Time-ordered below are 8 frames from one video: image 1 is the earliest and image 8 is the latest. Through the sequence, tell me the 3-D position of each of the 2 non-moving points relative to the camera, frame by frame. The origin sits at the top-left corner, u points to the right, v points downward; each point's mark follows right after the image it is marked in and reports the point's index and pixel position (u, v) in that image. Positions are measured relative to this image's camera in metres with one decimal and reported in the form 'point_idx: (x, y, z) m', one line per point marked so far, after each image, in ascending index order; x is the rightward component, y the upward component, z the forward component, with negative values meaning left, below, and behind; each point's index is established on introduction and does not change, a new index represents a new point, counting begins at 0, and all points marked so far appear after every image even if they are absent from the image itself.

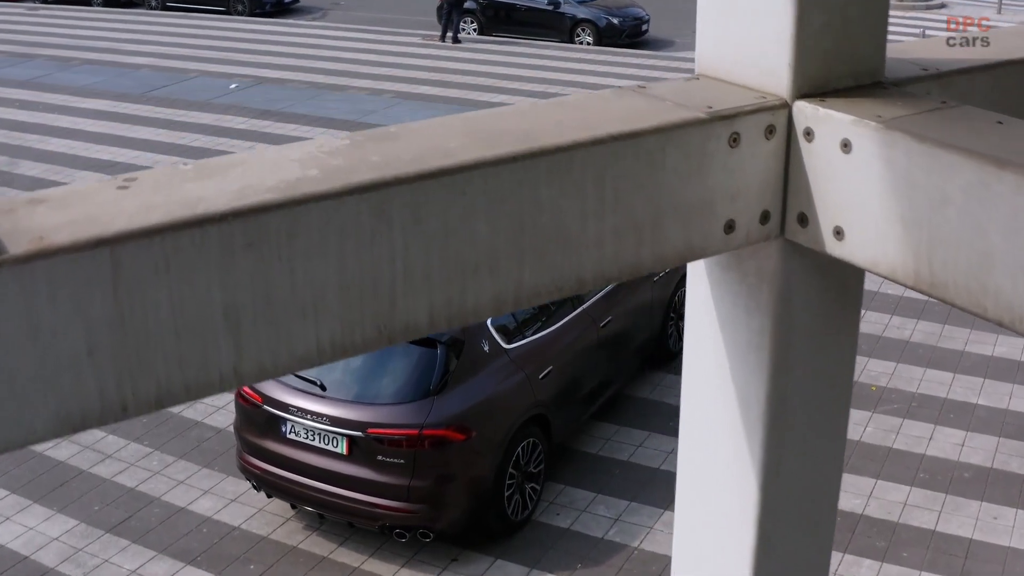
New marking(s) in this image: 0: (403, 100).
0: (-1.4, +2.4, +16.7) m
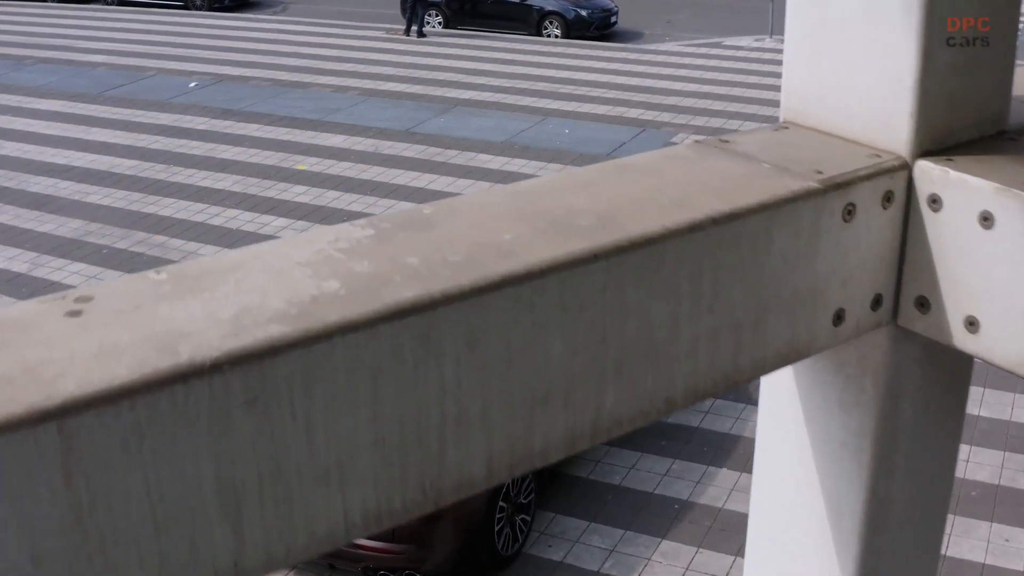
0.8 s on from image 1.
0: (-1.8, +2.3, +16.3) m
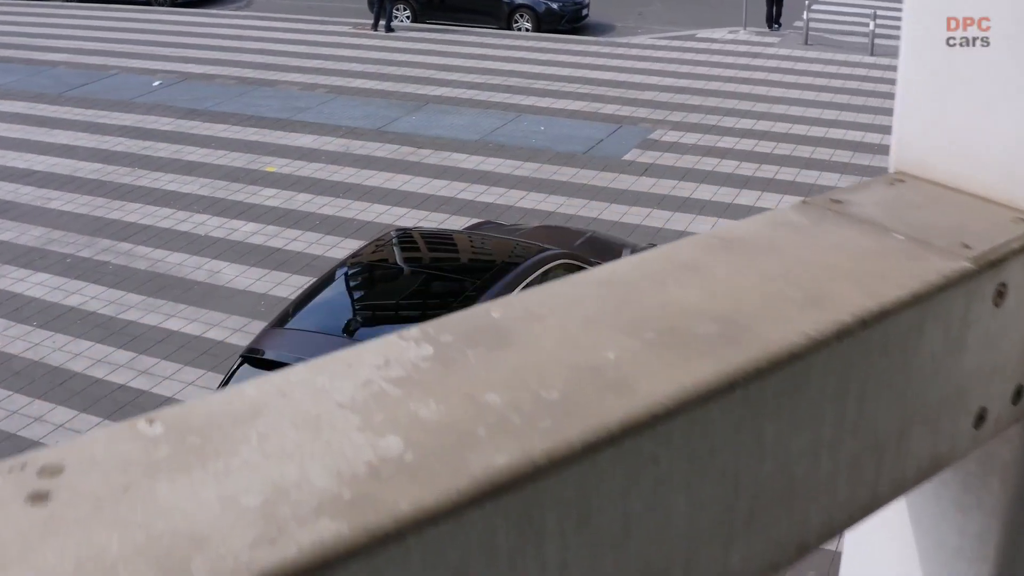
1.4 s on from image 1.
0: (-2.1, +2.3, +15.9) m
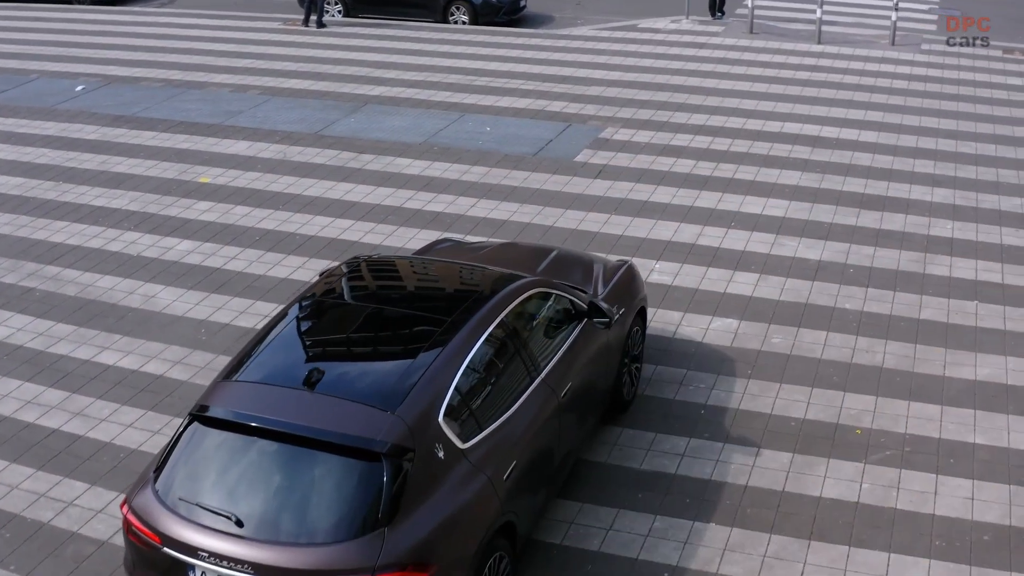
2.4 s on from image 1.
0: (-2.7, +2.2, +15.2) m
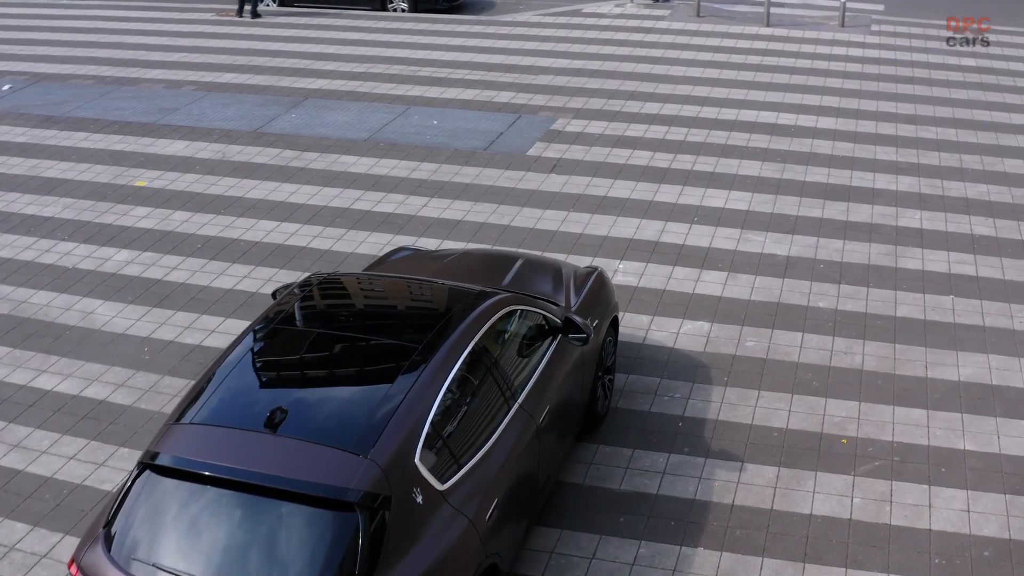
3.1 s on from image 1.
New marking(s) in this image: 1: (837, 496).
0: (-3.3, +2.1, +14.6) m
1: (+1.6, -1.1, +6.7) m
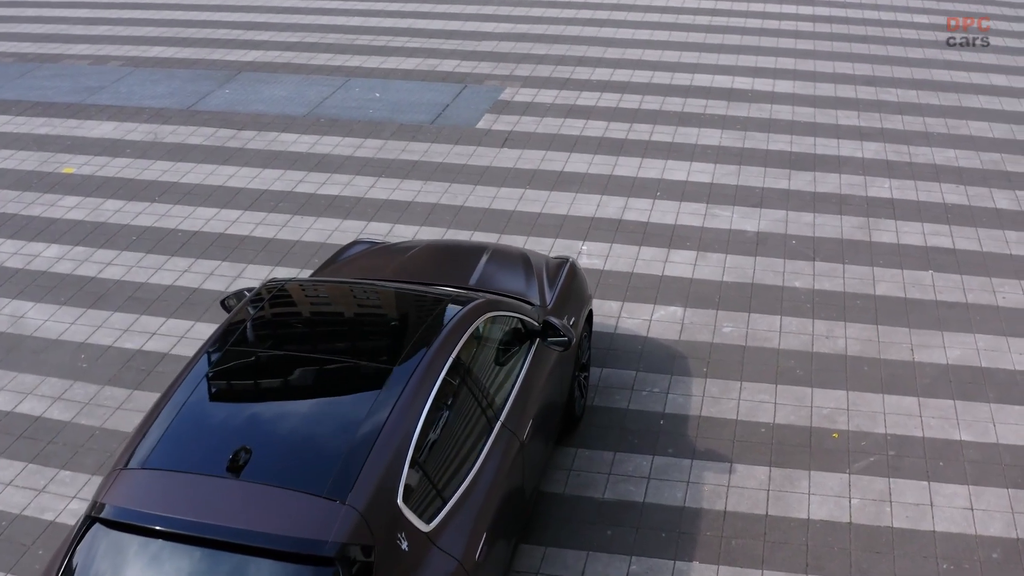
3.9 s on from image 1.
0: (-3.9, +2.3, +13.8) m
1: (+1.5, -1.0, +6.3) m
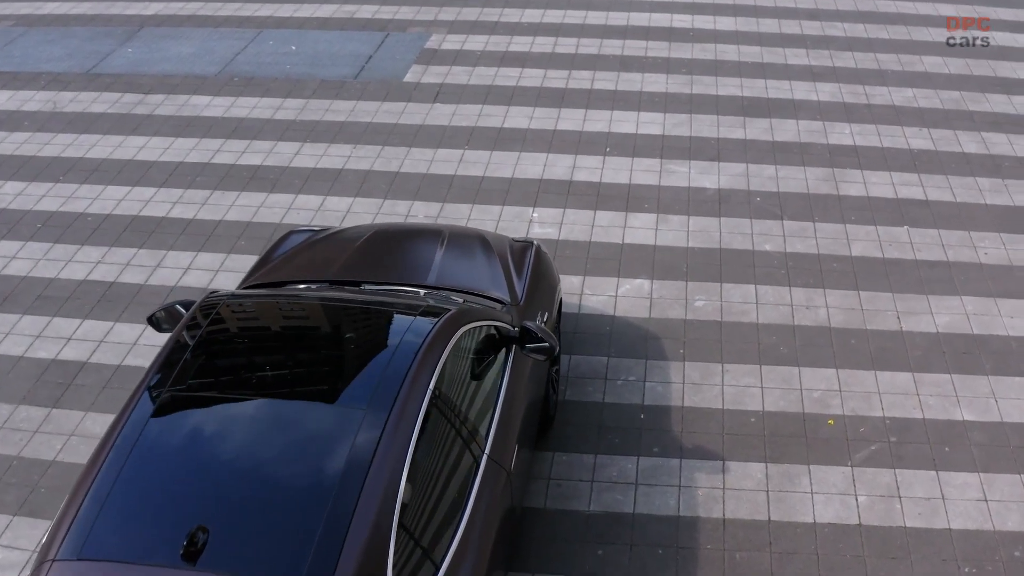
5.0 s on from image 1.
0: (-4.7, +2.5, +12.8) m
1: (+1.4, -0.9, +5.8) m
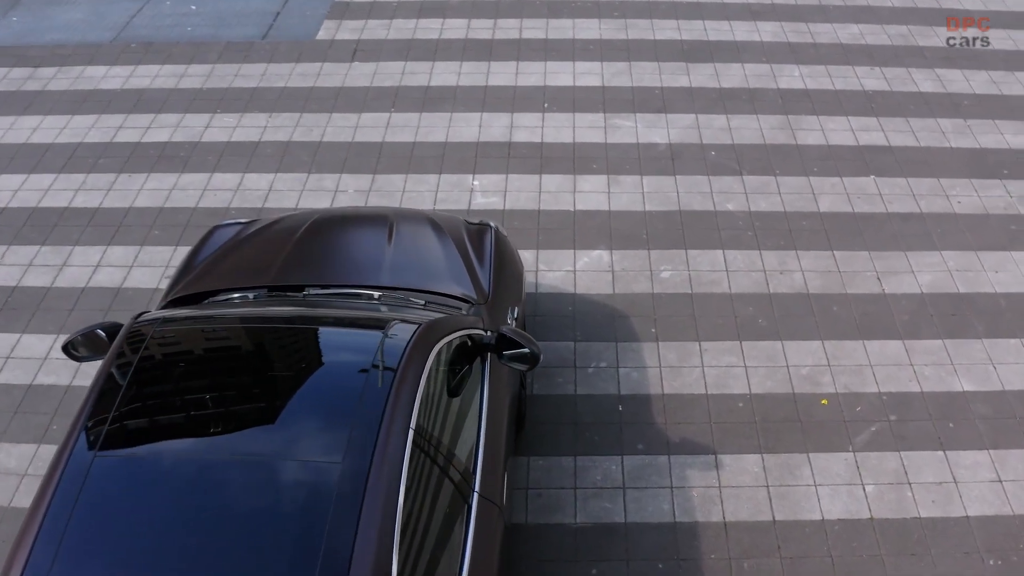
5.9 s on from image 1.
0: (-5.5, +2.6, +11.7) m
1: (+1.3, -0.8, +5.3) m
